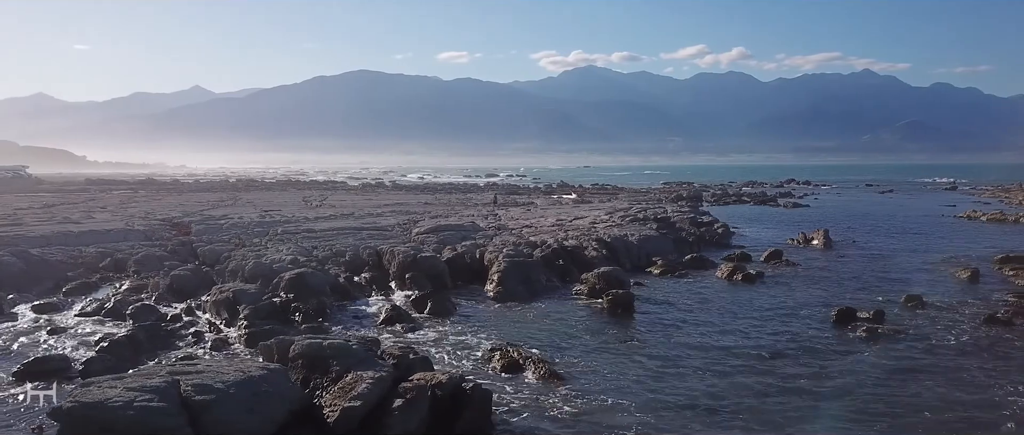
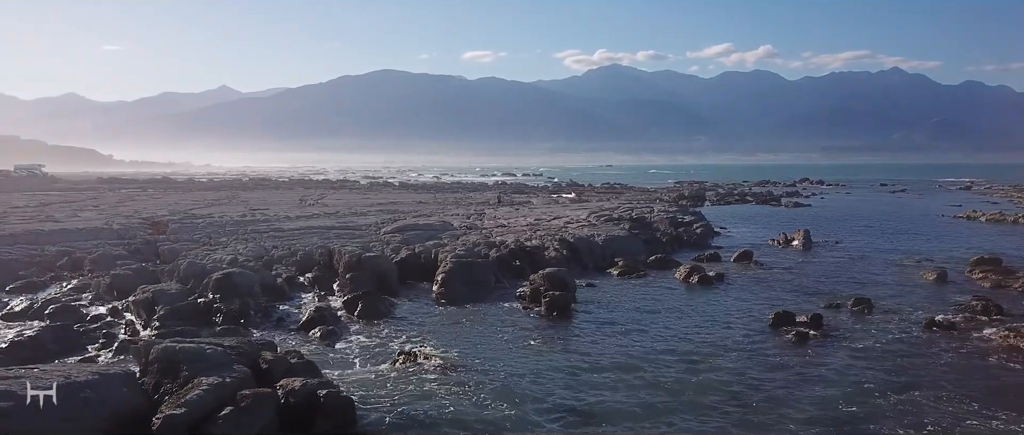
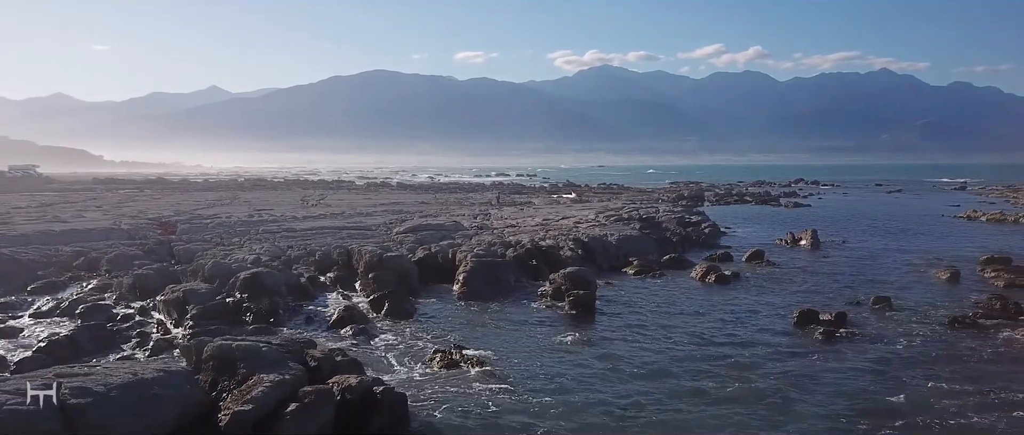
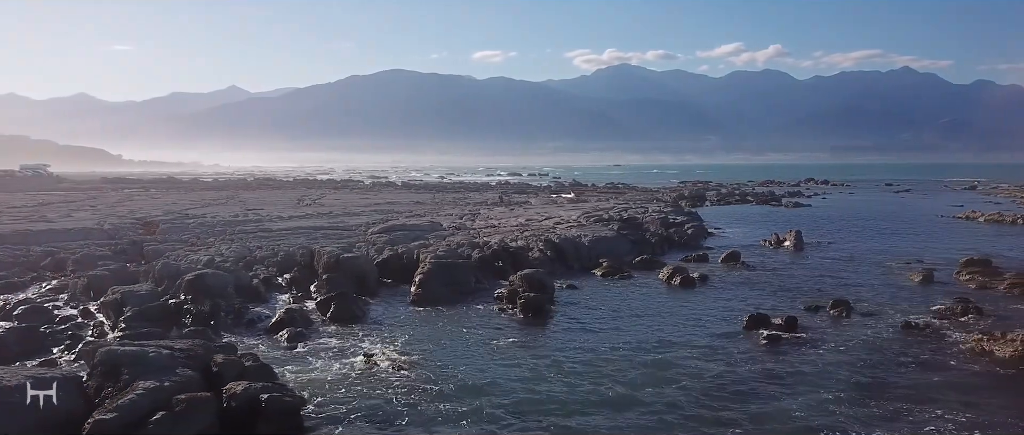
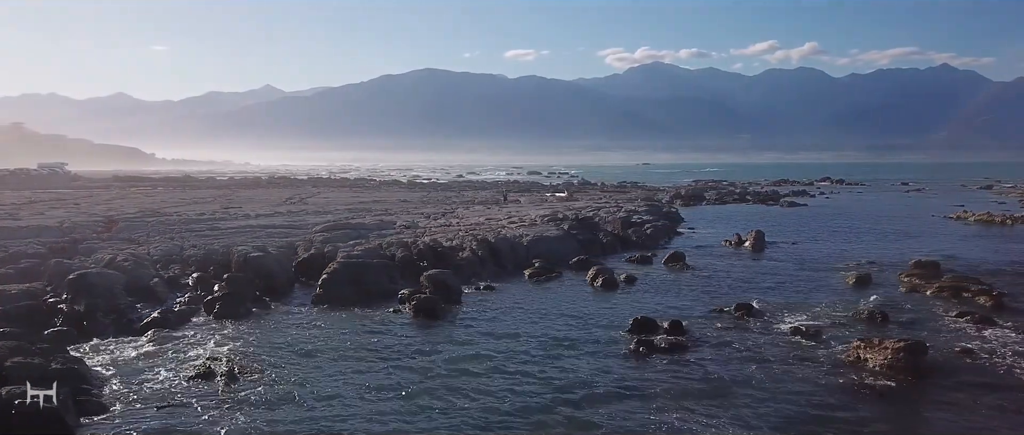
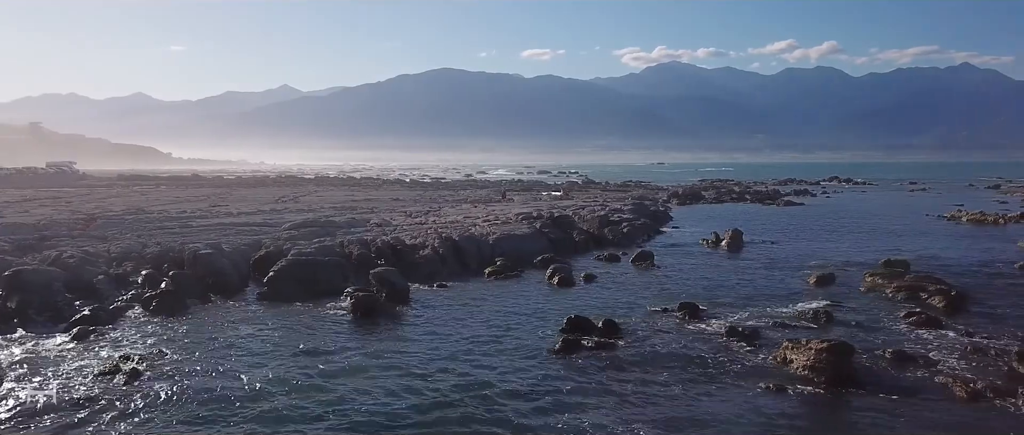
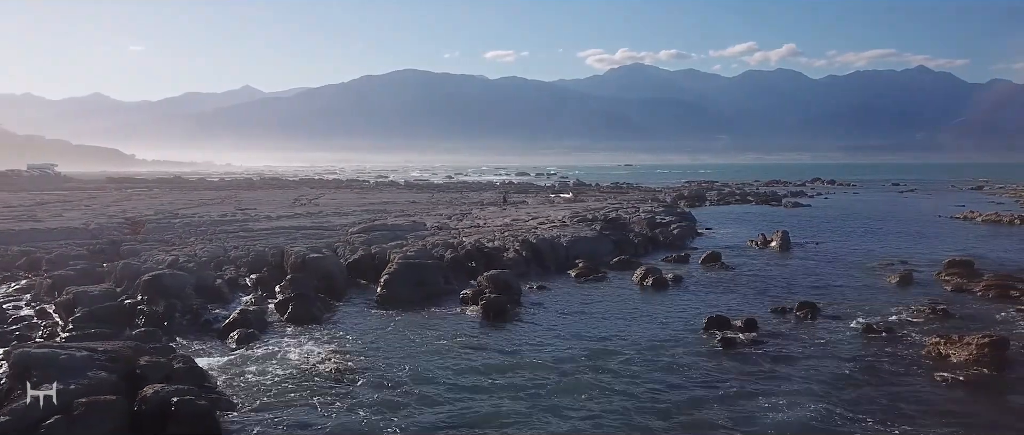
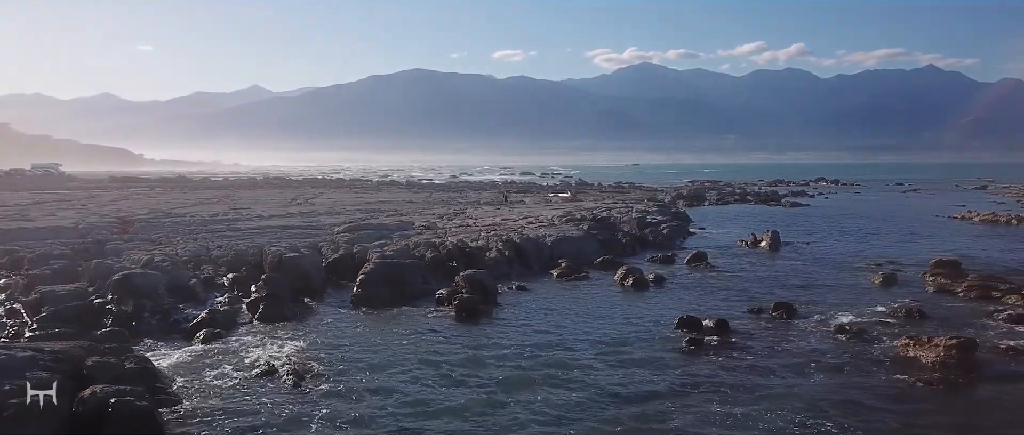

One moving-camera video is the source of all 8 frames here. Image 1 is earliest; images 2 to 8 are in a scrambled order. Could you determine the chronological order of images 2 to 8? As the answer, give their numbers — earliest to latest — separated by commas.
3, 2, 4, 7, 8, 5, 6
